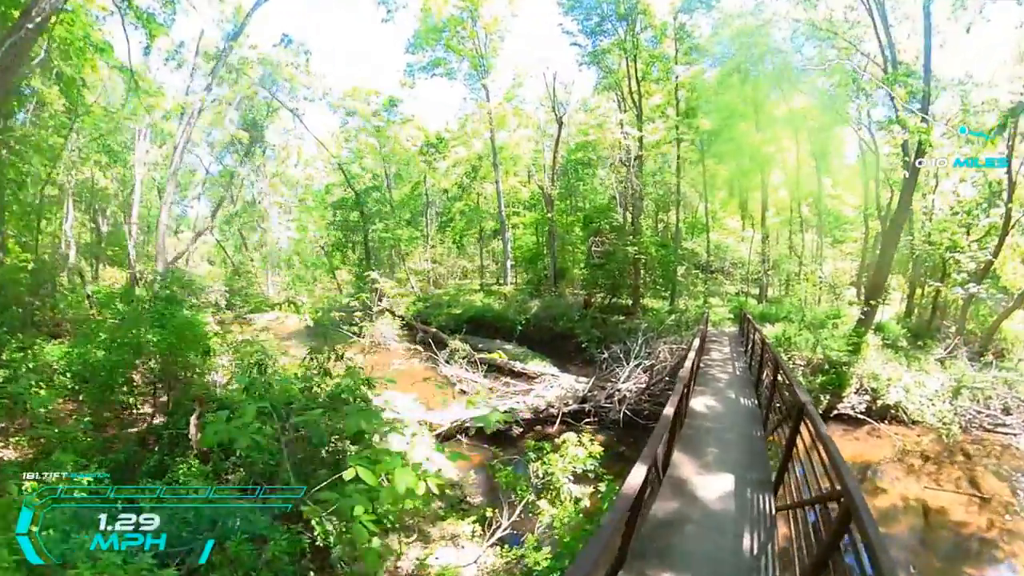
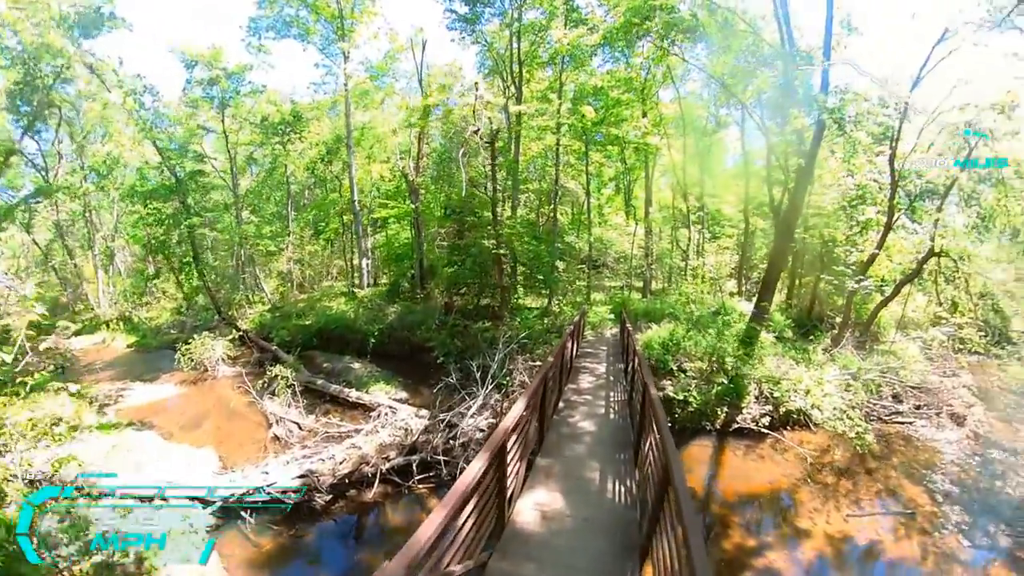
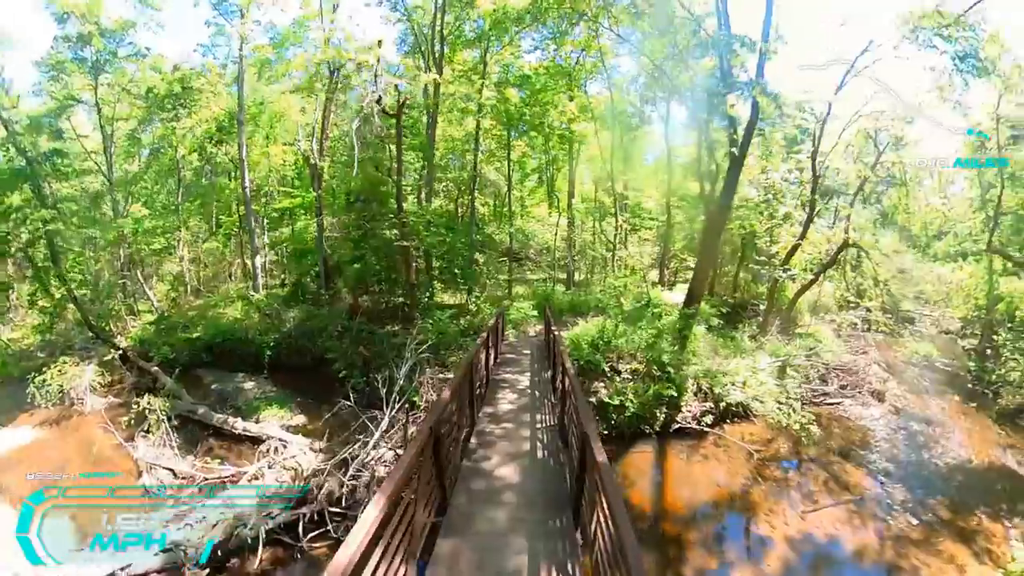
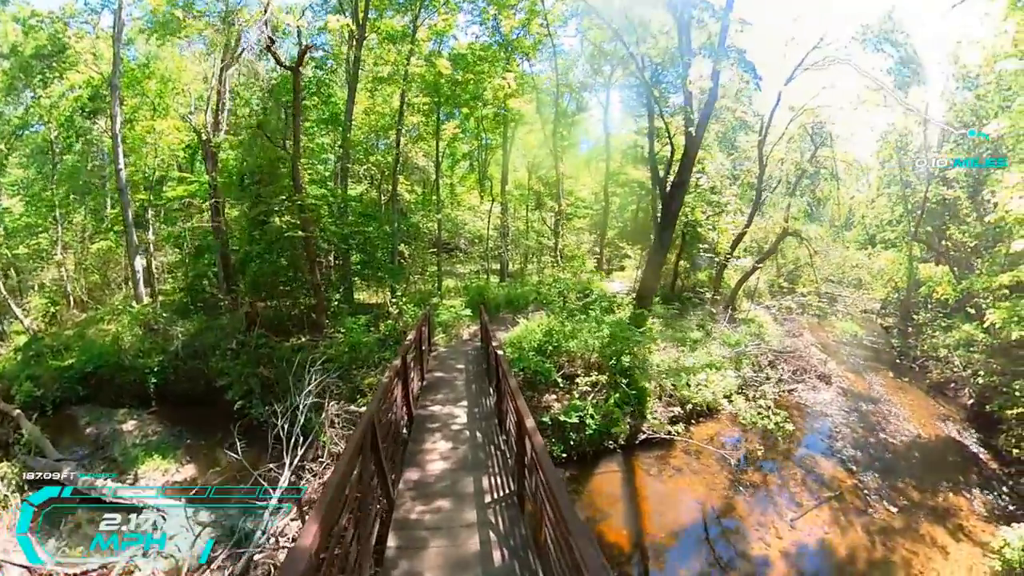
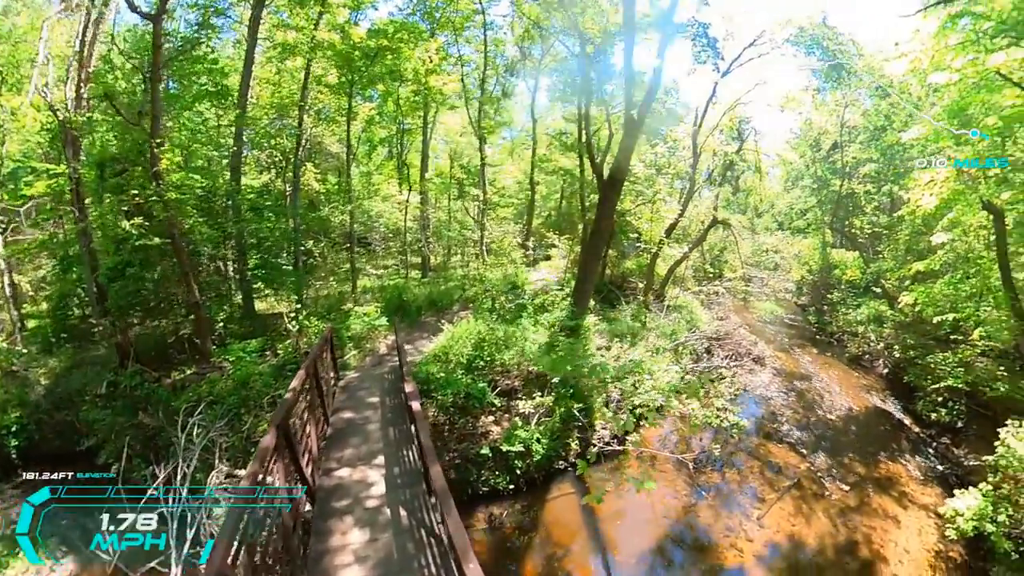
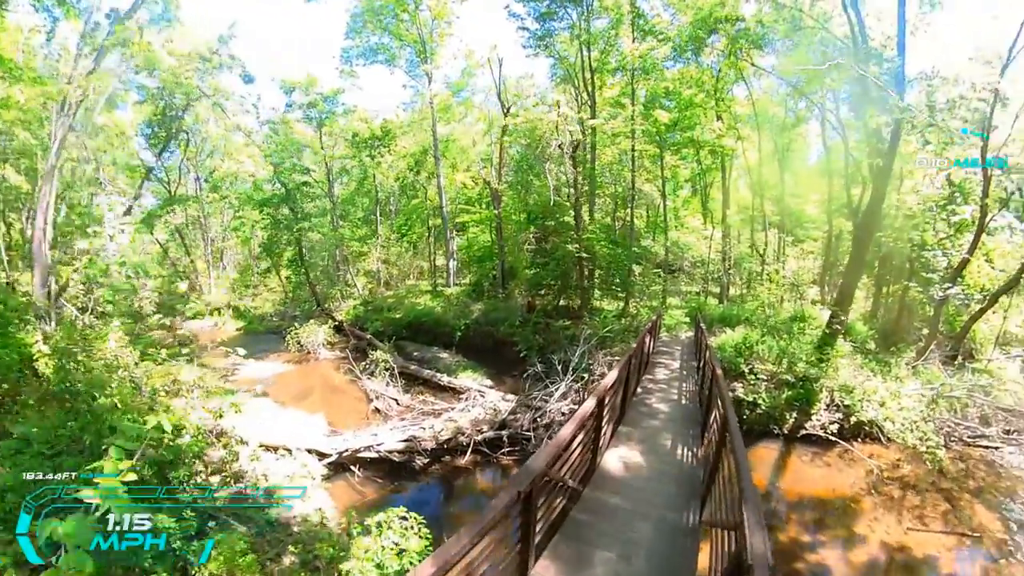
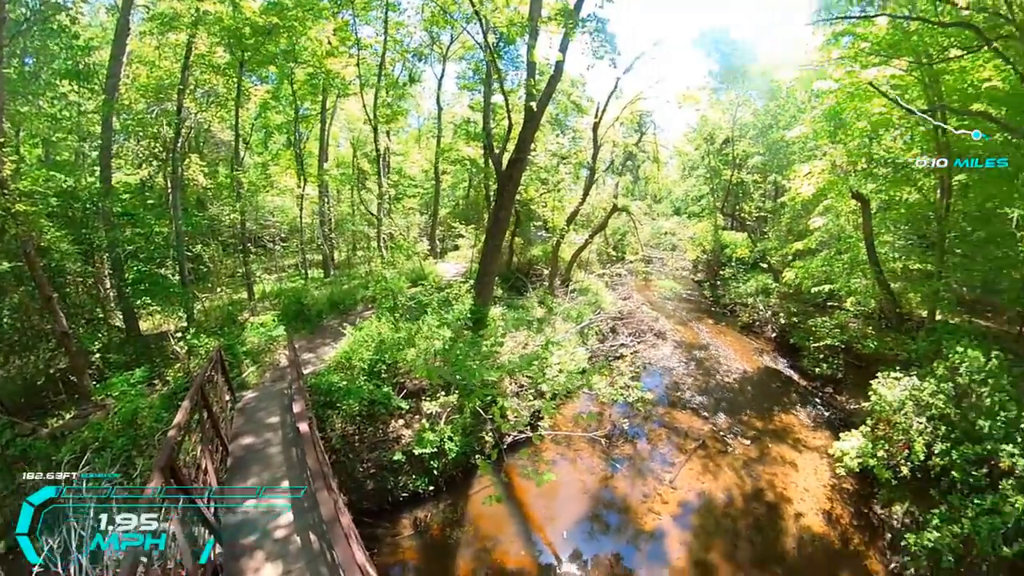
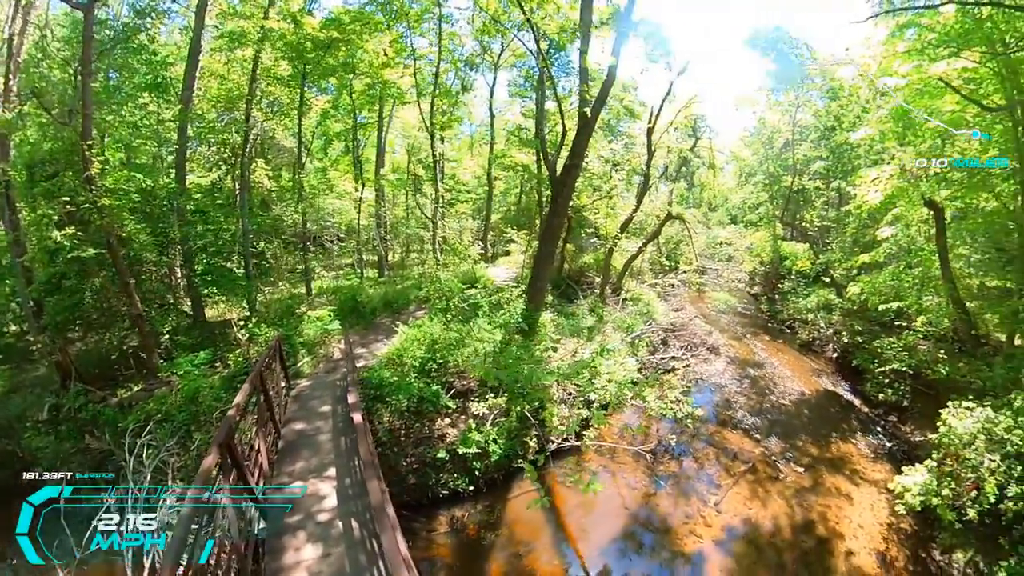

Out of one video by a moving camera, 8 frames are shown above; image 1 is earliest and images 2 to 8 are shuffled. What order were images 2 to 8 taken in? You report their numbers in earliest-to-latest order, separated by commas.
6, 2, 3, 4, 5, 8, 7
